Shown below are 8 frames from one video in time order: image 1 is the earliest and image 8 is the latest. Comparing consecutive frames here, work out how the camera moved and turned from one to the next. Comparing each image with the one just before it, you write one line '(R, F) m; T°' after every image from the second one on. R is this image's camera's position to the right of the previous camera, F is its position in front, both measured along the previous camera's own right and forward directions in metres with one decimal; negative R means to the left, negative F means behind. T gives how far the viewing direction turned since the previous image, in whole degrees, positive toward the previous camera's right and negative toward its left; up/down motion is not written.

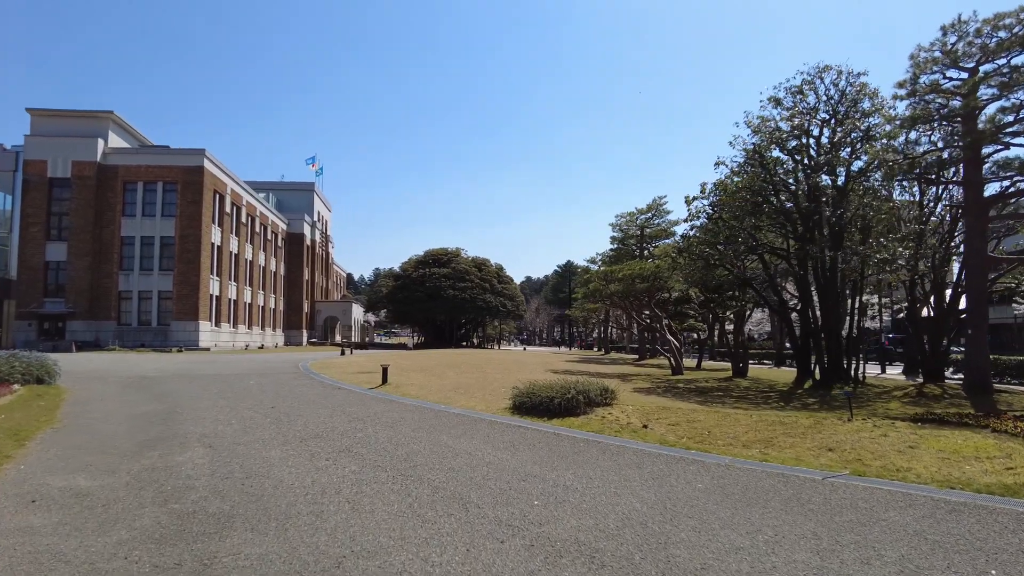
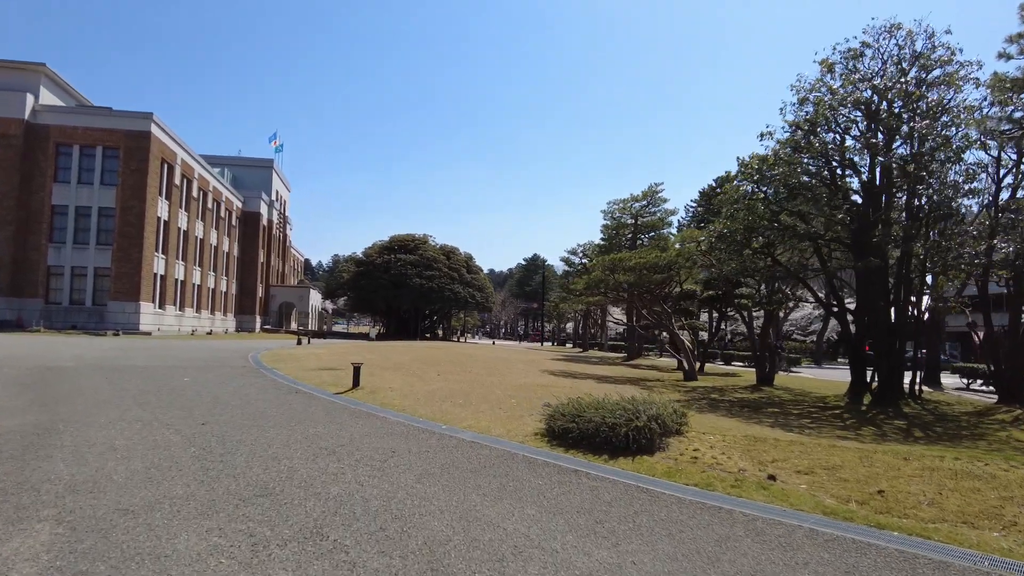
(-1.2, +4.2) m; +4°
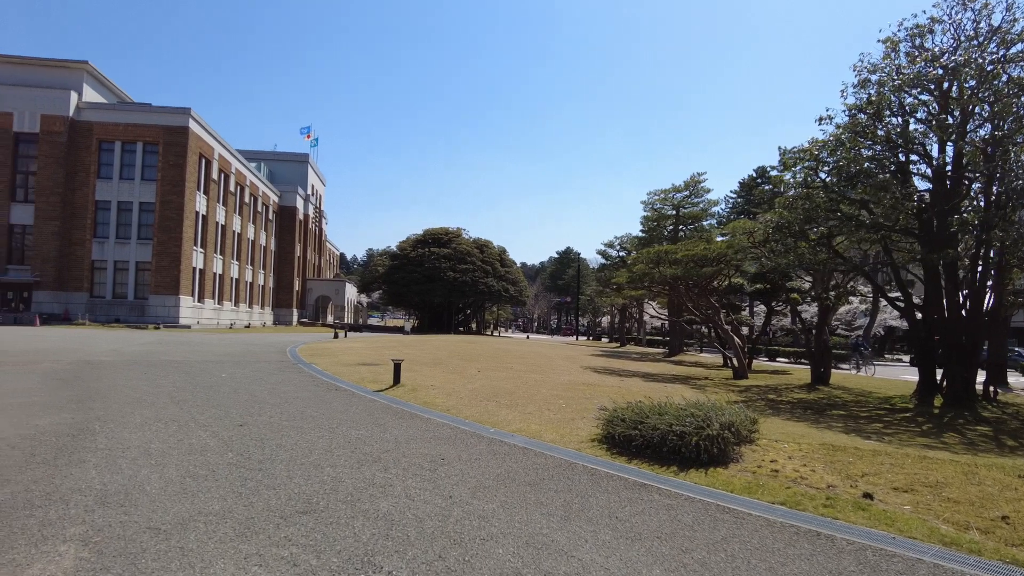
(-0.3, +0.7) m; -3°
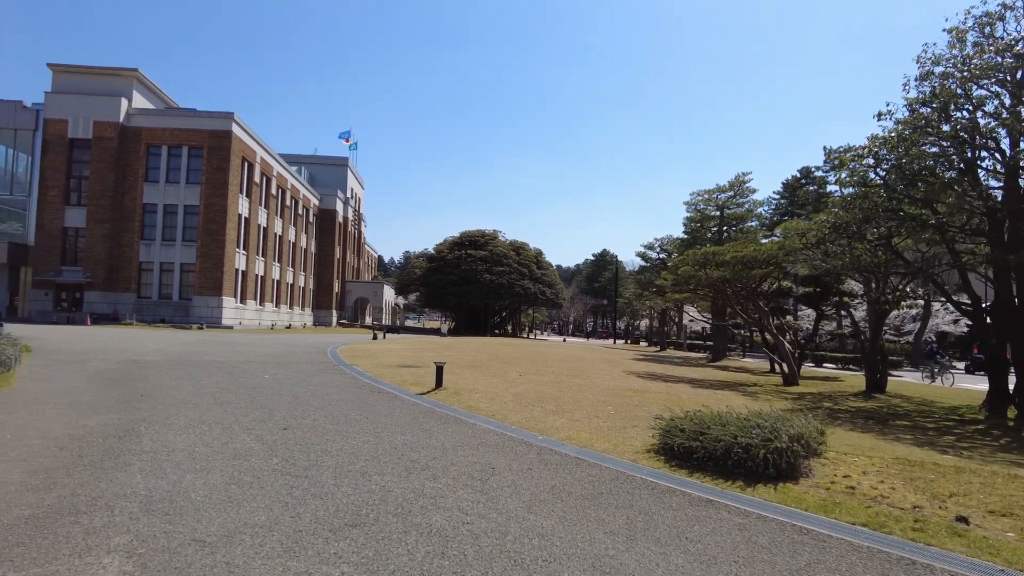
(-0.2, +0.4) m; -3°
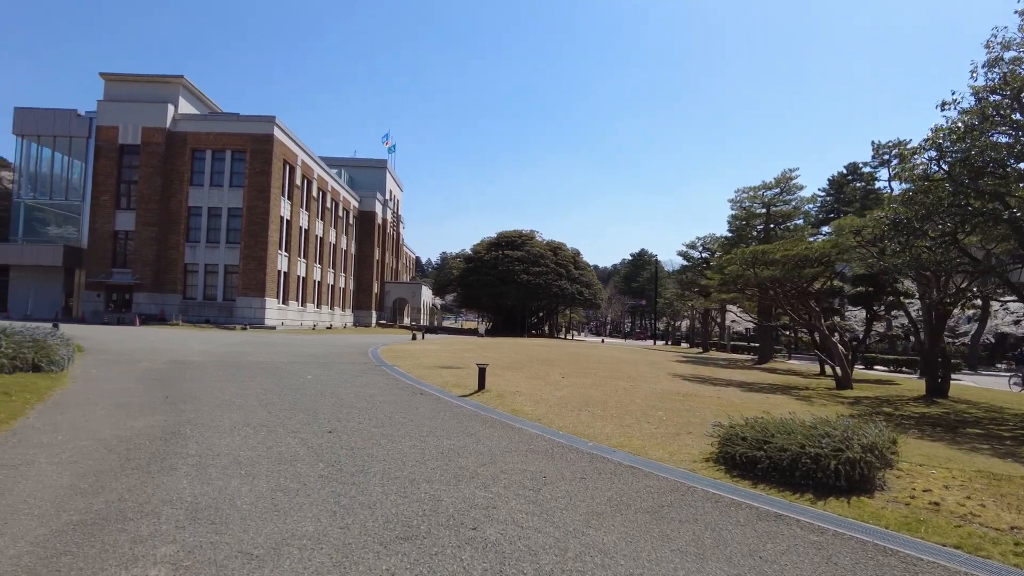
(-0.2, +0.3) m; -3°
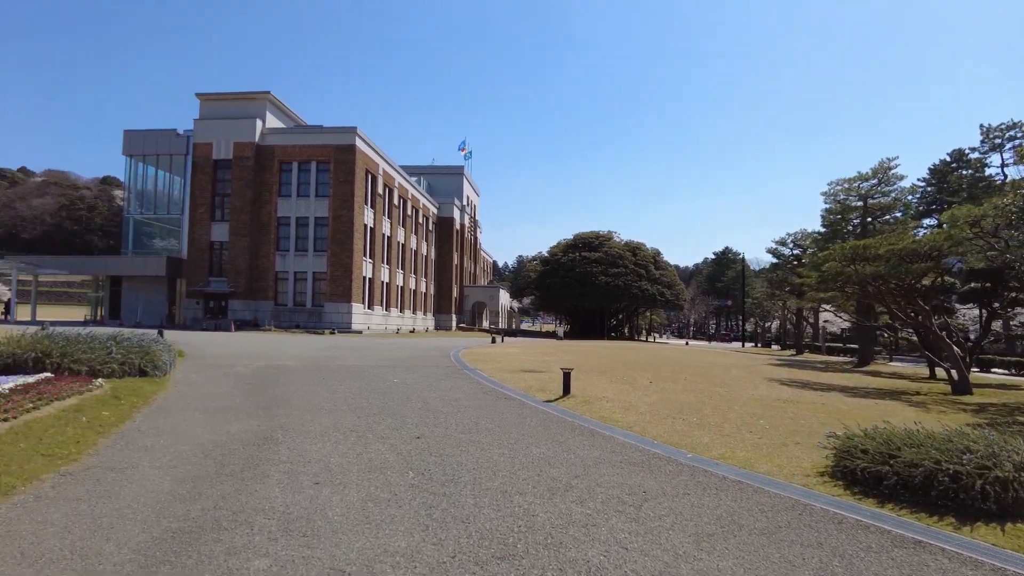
(-0.2, +0.4) m; -7°
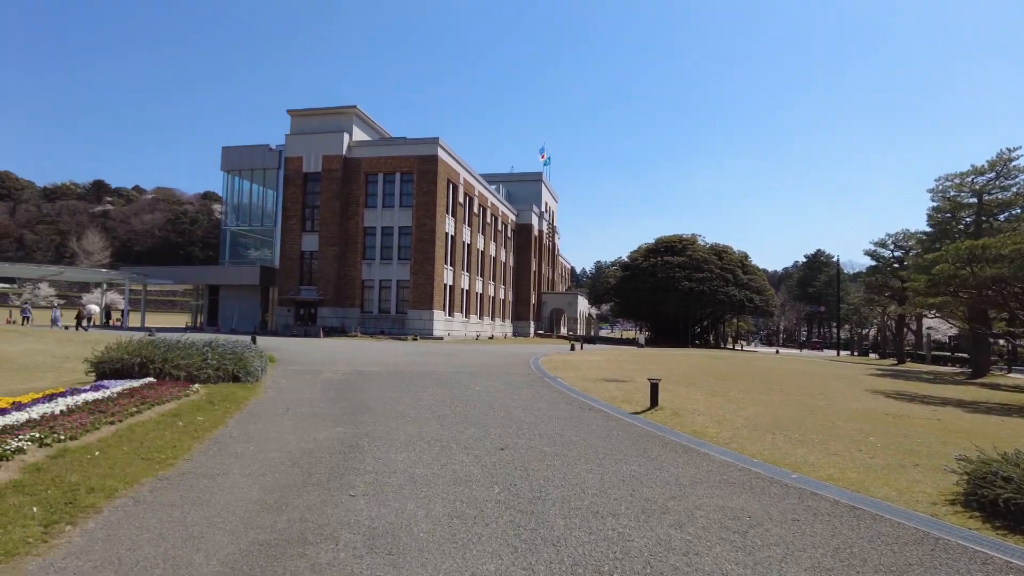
(-0.1, +0.3) m; -7°
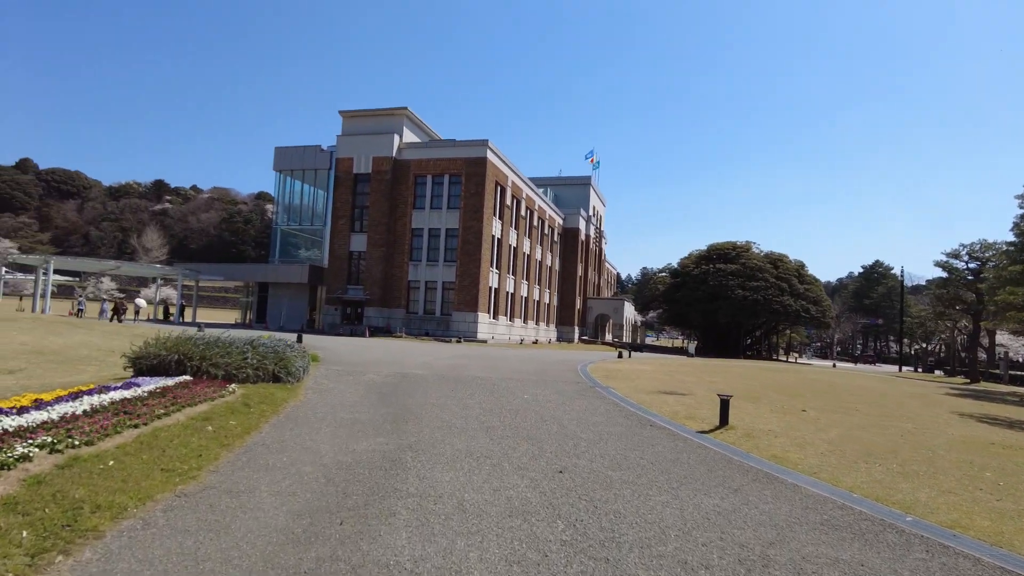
(-0.3, +1.1) m; -4°
